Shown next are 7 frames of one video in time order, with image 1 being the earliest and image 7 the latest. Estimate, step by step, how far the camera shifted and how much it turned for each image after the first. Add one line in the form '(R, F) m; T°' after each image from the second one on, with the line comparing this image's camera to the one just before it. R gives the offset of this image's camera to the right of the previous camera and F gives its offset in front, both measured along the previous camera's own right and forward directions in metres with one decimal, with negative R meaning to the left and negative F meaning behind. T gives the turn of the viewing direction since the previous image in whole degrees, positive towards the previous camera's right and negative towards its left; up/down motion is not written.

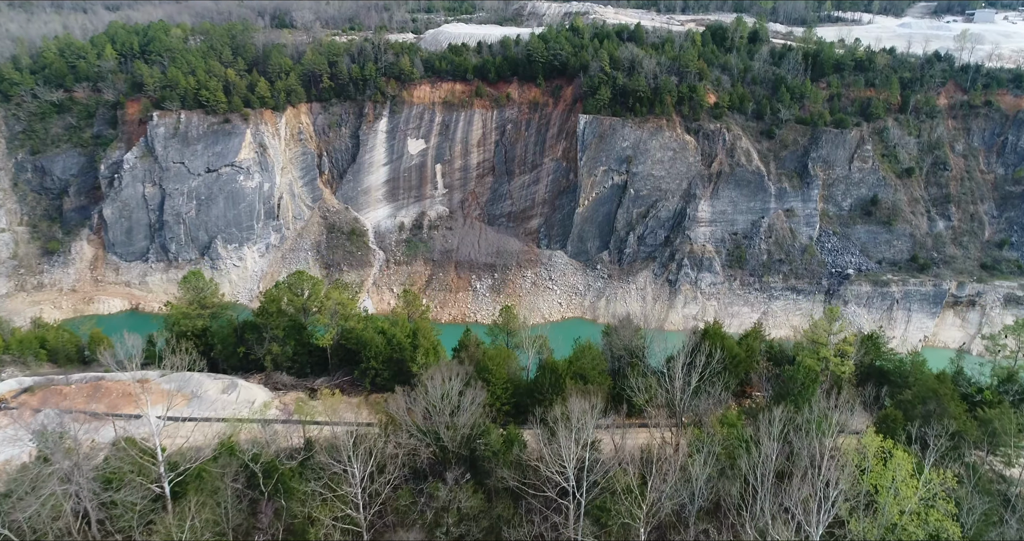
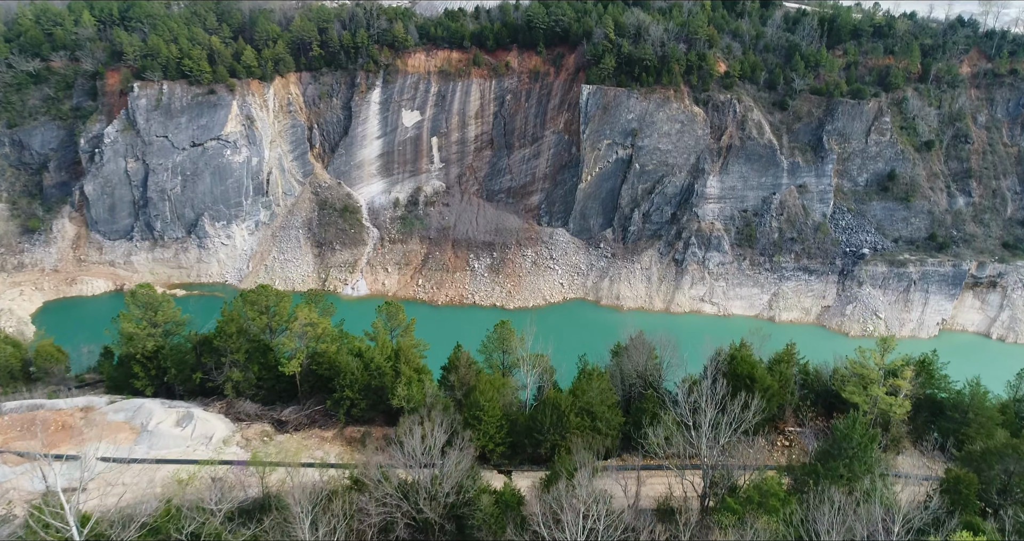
(0.0, +1.6) m; 0°
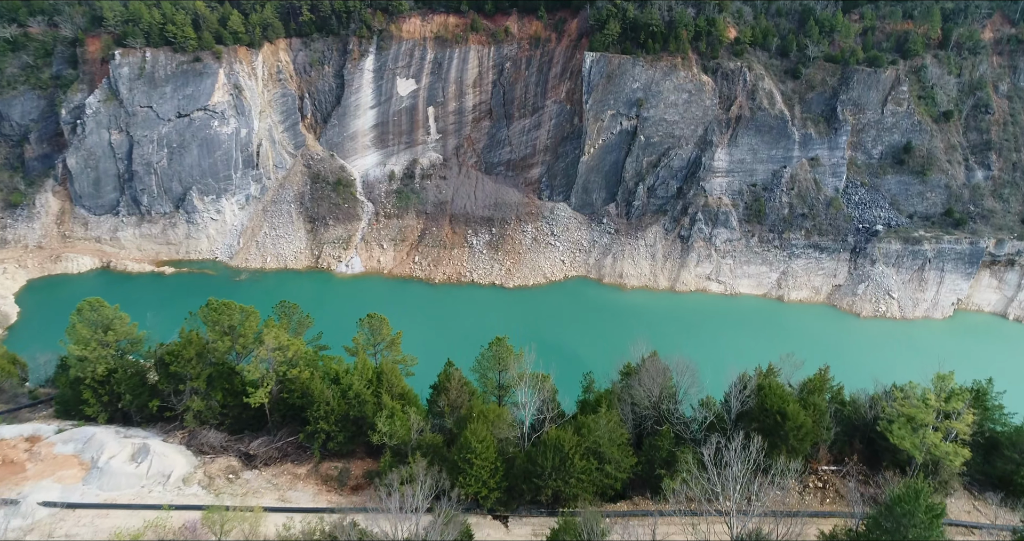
(0.0, +1.3) m; 0°
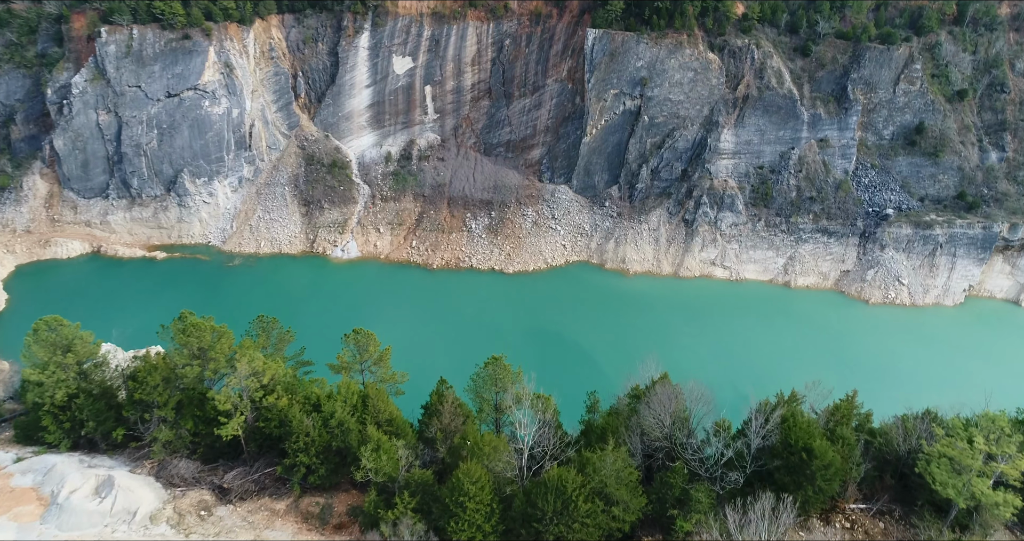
(0.0, +0.8) m; 0°
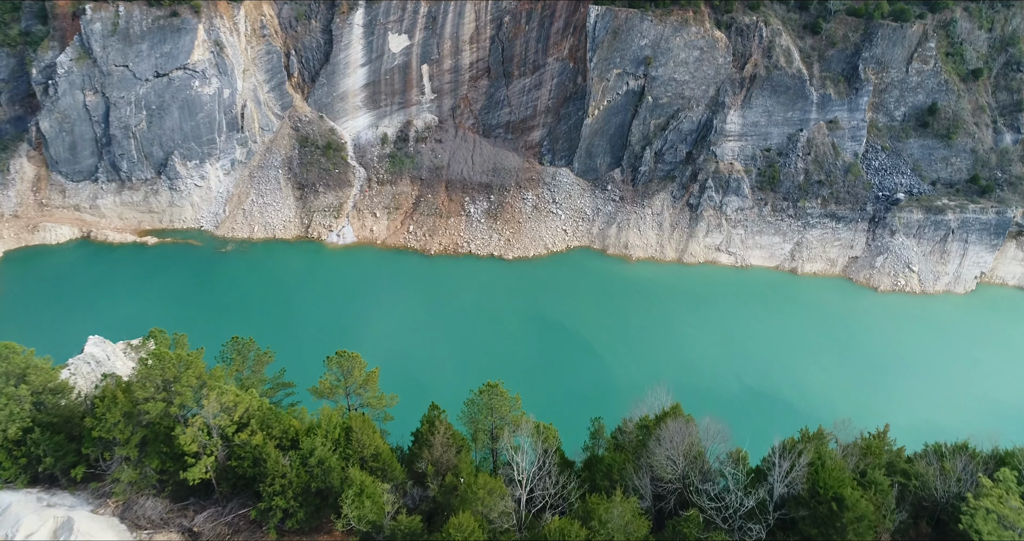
(0.0, +0.8) m; 0°
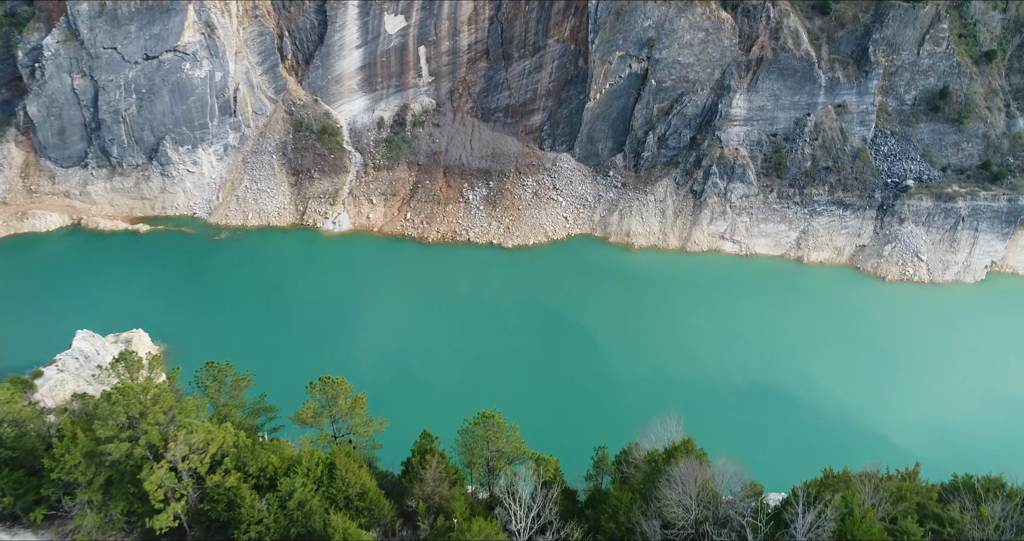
(0.0, +0.7) m; 0°
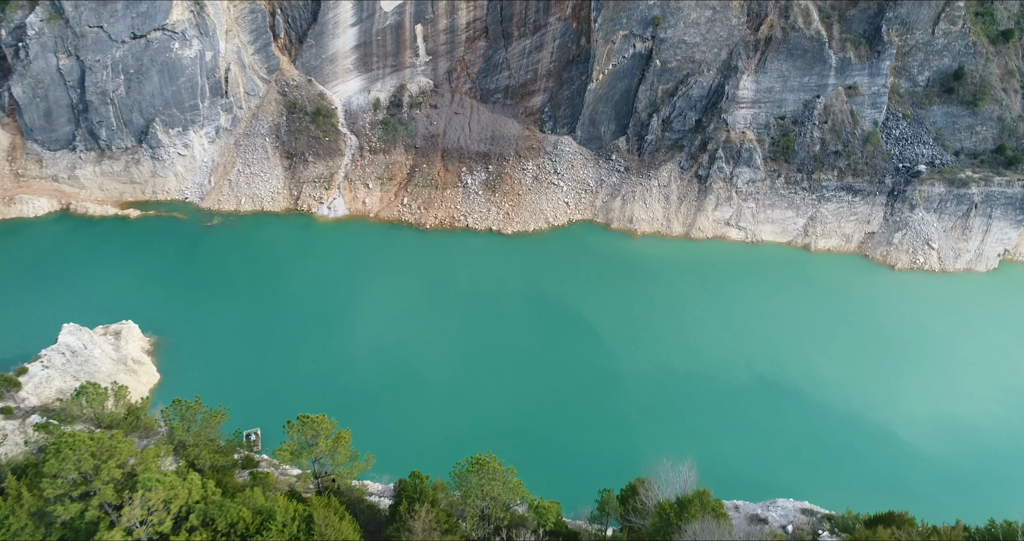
(0.0, +0.8) m; 0°
